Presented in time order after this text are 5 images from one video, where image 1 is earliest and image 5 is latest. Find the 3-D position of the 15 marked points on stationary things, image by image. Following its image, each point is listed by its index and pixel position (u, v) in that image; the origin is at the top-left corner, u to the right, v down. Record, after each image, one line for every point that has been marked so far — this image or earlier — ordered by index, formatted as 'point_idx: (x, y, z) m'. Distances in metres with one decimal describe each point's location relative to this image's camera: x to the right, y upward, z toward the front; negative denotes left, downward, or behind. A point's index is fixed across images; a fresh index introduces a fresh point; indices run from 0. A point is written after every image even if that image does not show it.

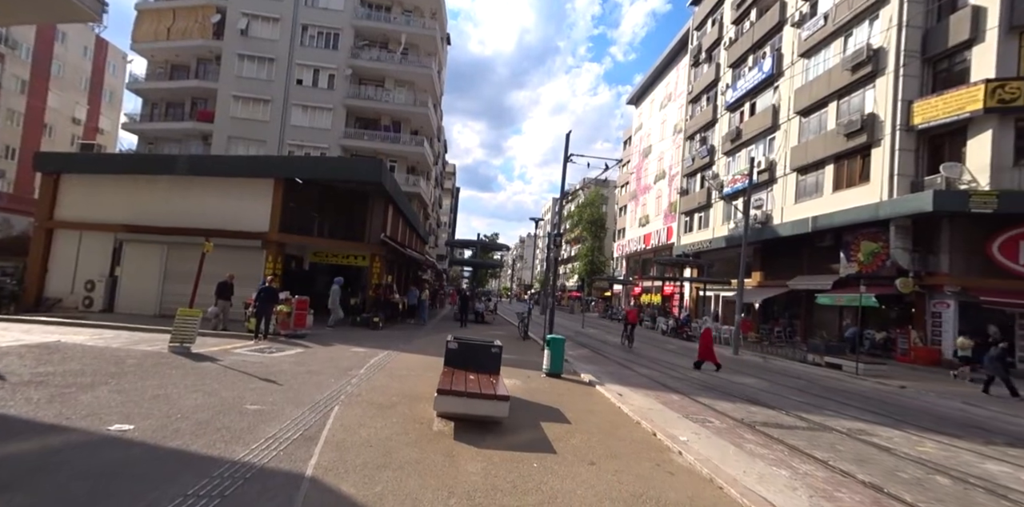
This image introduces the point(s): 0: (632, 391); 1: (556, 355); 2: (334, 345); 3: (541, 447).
0: (+2.7, -3.0, +10.8) m
1: (+1.0, -2.4, +11.4) m
2: (-4.8, -2.4, +13.2) m
3: (+0.4, -2.3, +5.9) m
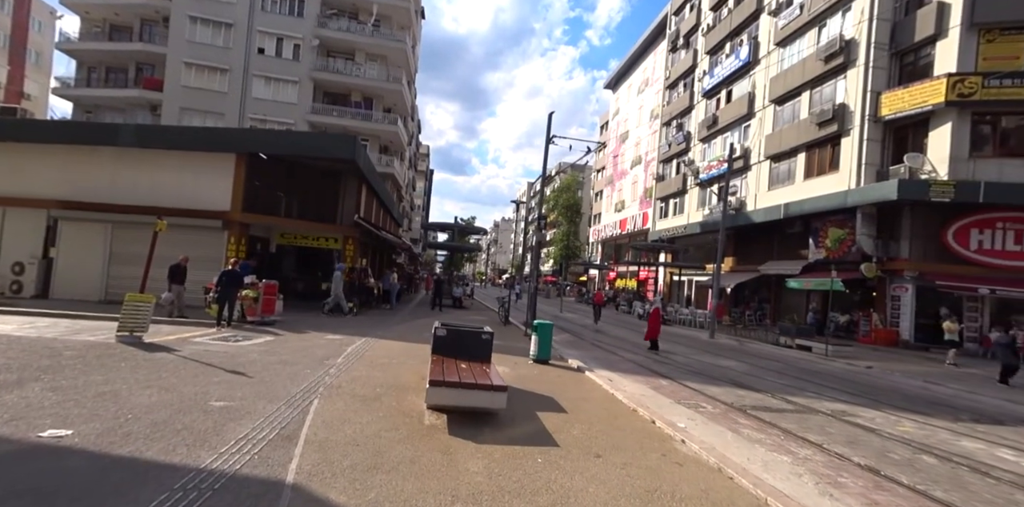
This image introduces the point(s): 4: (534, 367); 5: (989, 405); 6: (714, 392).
0: (+2.3, -2.7, +10.6) m
1: (+0.7, -2.0, +11.0) m
2: (-5.2, -2.0, +12.5) m
3: (+0.3, -2.1, +5.5) m
4: (+0.5, -2.4, +10.5) m
5: (+10.9, -3.5, +11.3) m
6: (+4.1, -2.8, +10.0) m
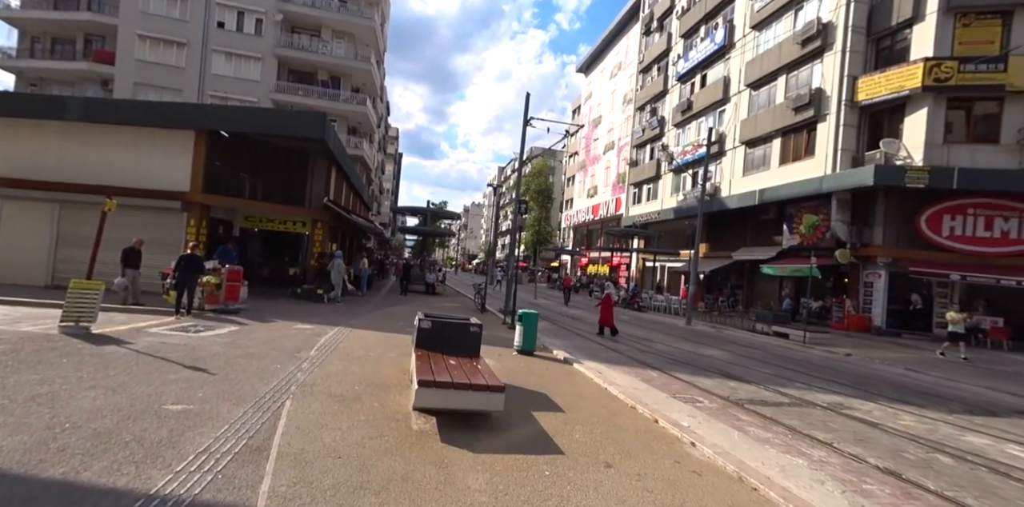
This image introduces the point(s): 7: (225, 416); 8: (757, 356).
0: (+2.0, -2.4, +10.2) m
1: (+0.4, -1.7, +10.5) m
2: (-5.6, -1.6, +11.6) m
3: (+0.3, -2.0, +5.0) m
4: (+0.2, -2.1, +10.0) m
5: (+10.5, -3.3, +11.4) m
6: (+3.8, -2.6, +9.7) m
7: (-2.9, -1.6, +4.9) m
8: (+7.3, -3.1, +14.7) m
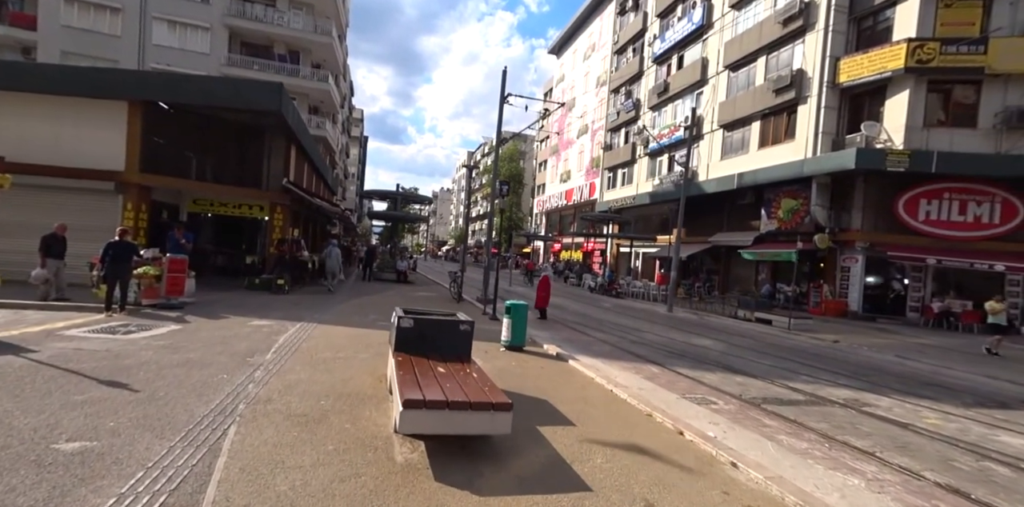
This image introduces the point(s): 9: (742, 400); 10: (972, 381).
0: (+1.8, -2.1, +9.2) m
1: (+0.1, -1.4, +9.4) m
2: (-5.9, -1.3, +10.2) m
3: (+0.4, -1.8, +4.0) m
4: (0.0, -1.9, +9.0) m
5: (+10.2, -2.9, +11.1) m
6: (+3.6, -2.3, +8.9) m
7: (-2.8, -1.5, +3.7) m
8: (+6.8, -2.6, +14.1) m
9: (+3.6, -2.3, +7.7) m
10: (+10.6, -2.9, +11.3) m
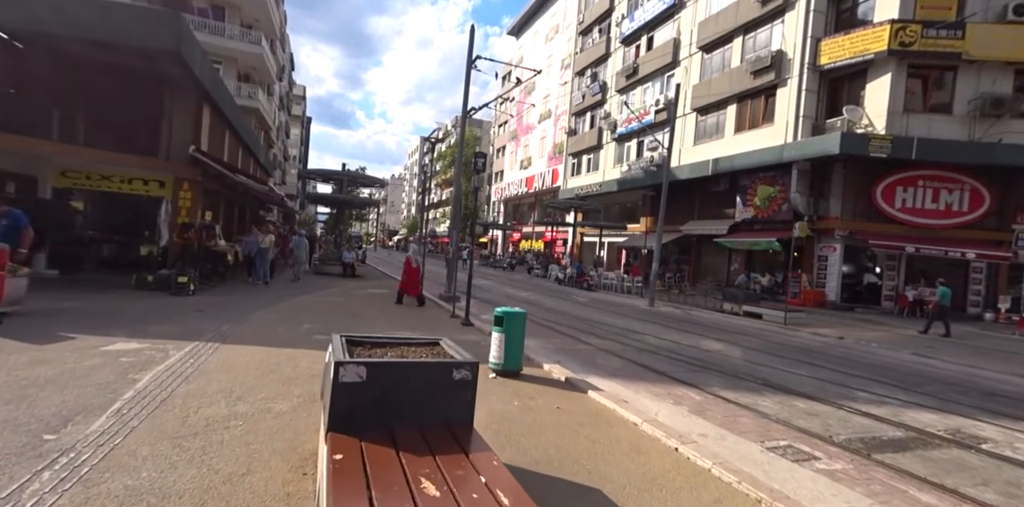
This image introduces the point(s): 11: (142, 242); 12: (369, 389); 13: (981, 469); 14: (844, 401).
0: (+1.7, -1.9, +6.8) m
1: (0.0, -1.2, +6.8) m
2: (-6.1, -1.2, +6.9) m
3: (+0.9, -1.8, +1.4) m
4: (-0.1, -1.7, +6.3) m
5: (+9.8, -2.6, +9.4) m
6: (+3.6, -2.1, +6.6) m
7: (-2.3, -1.5, +0.8) m
8: (+6.2, -2.3, +12.2) m
9: (+3.7, -2.1, +5.5) m
10: (+10.2, -2.6, +9.7) m
11: (-13.5, +0.4, +18.2) m
12: (-0.9, -0.8, +3.0) m
13: (+5.0, -2.2, +5.2) m
14: (+5.1, -2.3, +7.6) m
